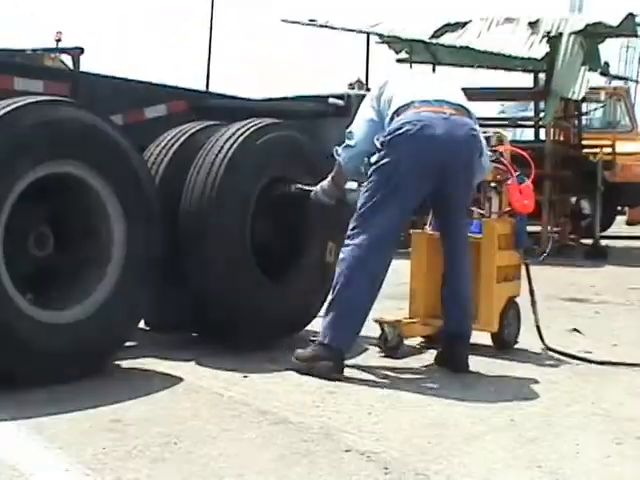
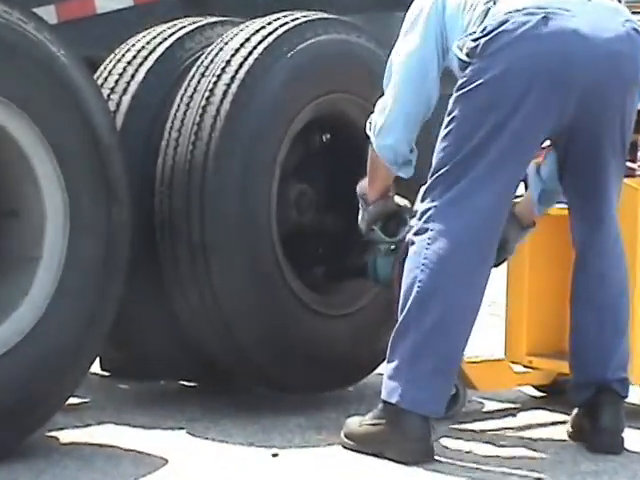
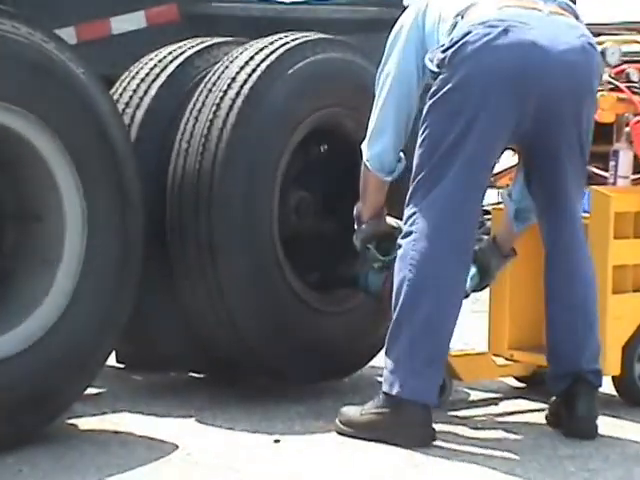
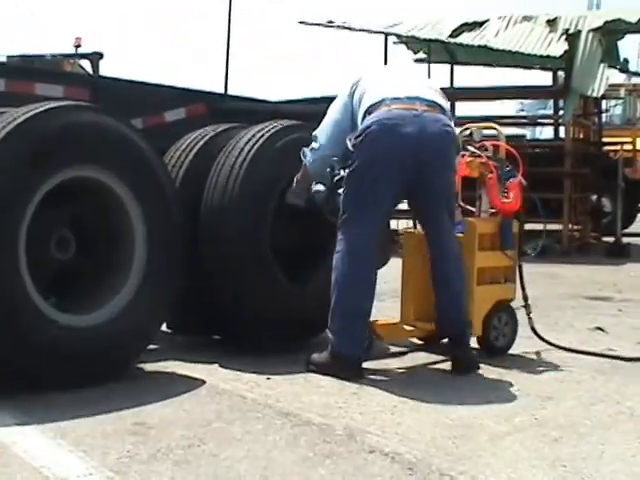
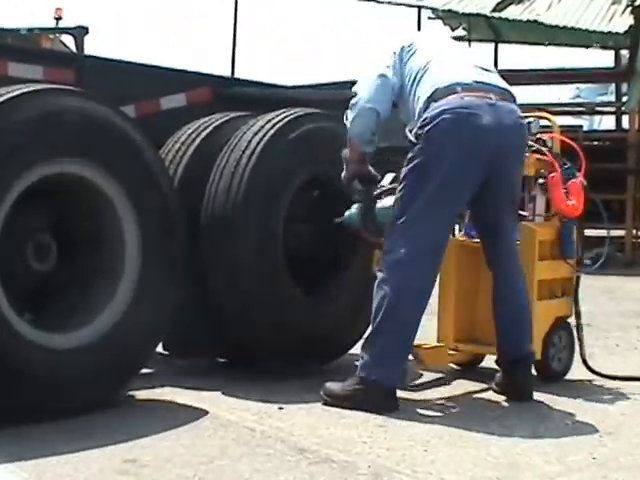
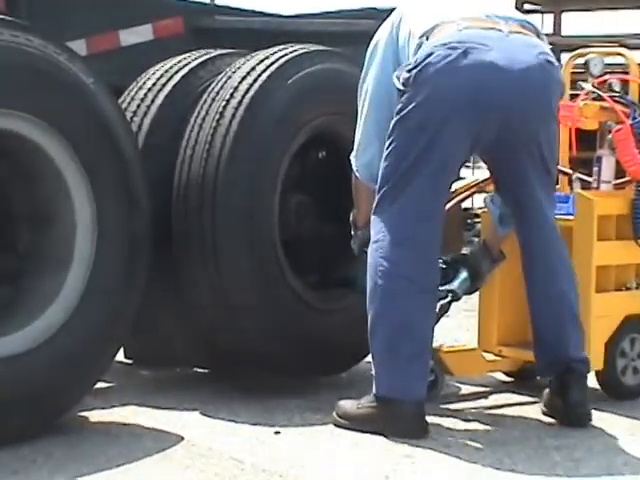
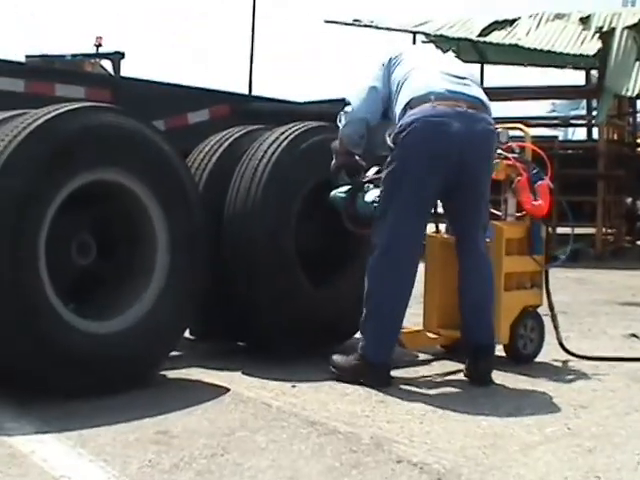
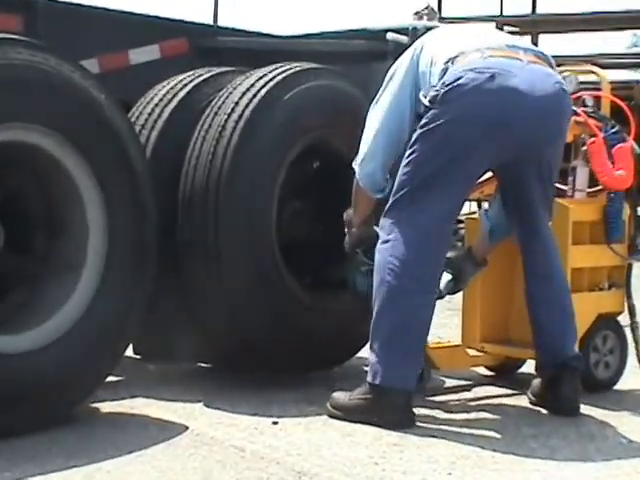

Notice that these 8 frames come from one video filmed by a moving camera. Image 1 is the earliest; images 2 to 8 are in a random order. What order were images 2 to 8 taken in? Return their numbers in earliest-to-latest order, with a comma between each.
4, 7, 5, 8, 6, 3, 2
